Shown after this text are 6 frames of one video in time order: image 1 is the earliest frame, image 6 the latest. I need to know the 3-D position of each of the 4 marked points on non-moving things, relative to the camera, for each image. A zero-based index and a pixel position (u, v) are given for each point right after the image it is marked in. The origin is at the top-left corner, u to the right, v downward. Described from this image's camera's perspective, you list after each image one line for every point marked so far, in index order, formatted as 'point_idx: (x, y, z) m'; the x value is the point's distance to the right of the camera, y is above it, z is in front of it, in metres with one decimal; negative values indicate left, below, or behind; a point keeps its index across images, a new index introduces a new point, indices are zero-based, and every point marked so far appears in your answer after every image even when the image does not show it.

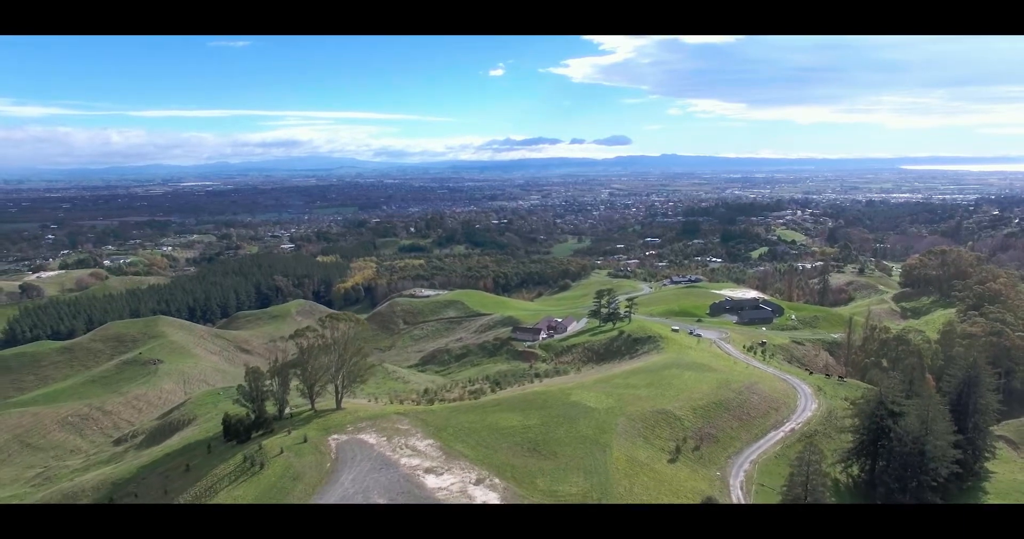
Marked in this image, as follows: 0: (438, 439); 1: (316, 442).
0: (-2.5, -5.8, +19.5) m
1: (-6.6, -5.9, +19.5) m
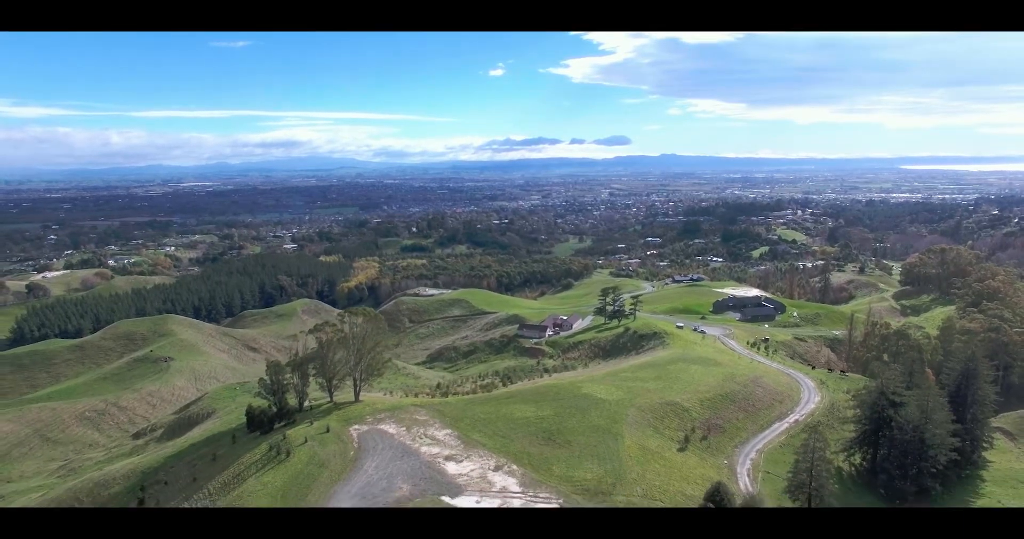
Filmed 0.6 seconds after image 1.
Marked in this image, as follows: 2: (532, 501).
0: (-2.0, -5.6, +20.2) m
1: (-6.1, -5.7, +20.2) m
2: (+0.5, -6.4, +15.6) m
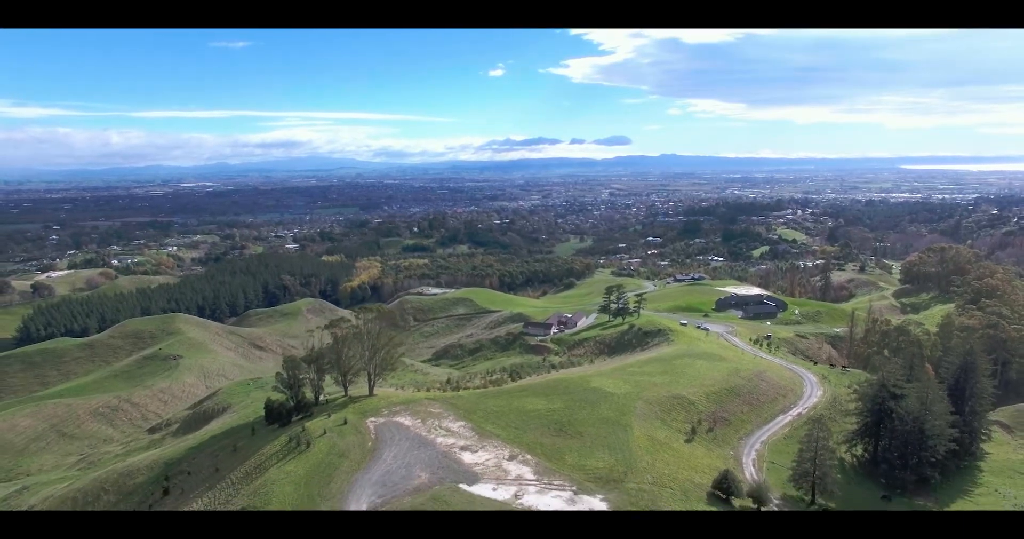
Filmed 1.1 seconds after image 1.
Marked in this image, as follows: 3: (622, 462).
0: (-1.6, -5.5, +20.8) m
1: (-5.7, -5.6, +20.8) m
2: (+1.0, -6.2, +16.3) m
3: (+3.4, -6.0, +17.9) m
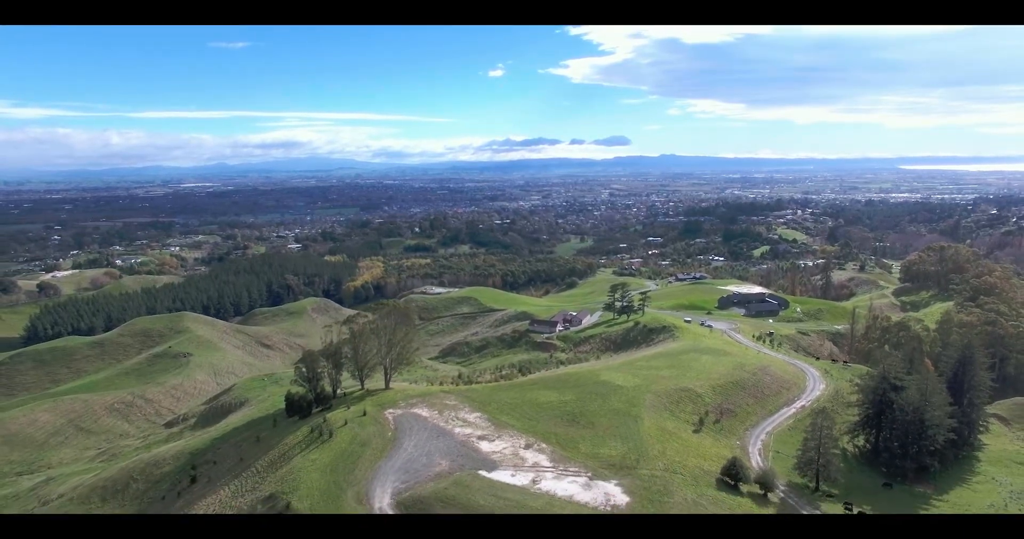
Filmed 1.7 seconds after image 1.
0: (-1.0, -5.4, +21.6) m
1: (-5.2, -5.5, +21.5) m
2: (+1.5, -6.1, +17.0) m
3: (+3.9, -5.9, +18.6) m
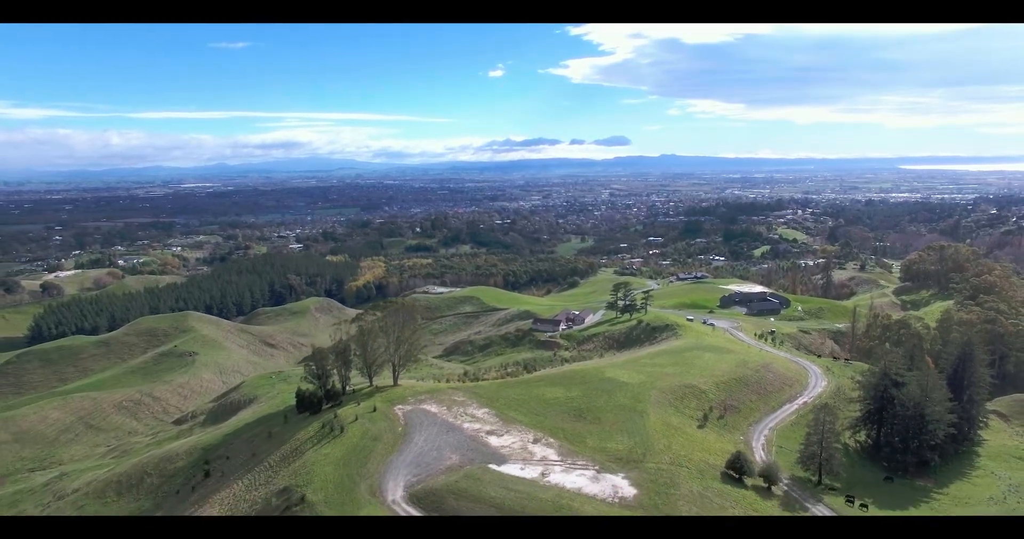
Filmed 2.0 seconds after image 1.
0: (-0.8, -5.3, +21.9) m
1: (-4.9, -5.4, +21.9) m
2: (+1.8, -6.0, +17.4) m
3: (+4.2, -5.8, +19.0) m
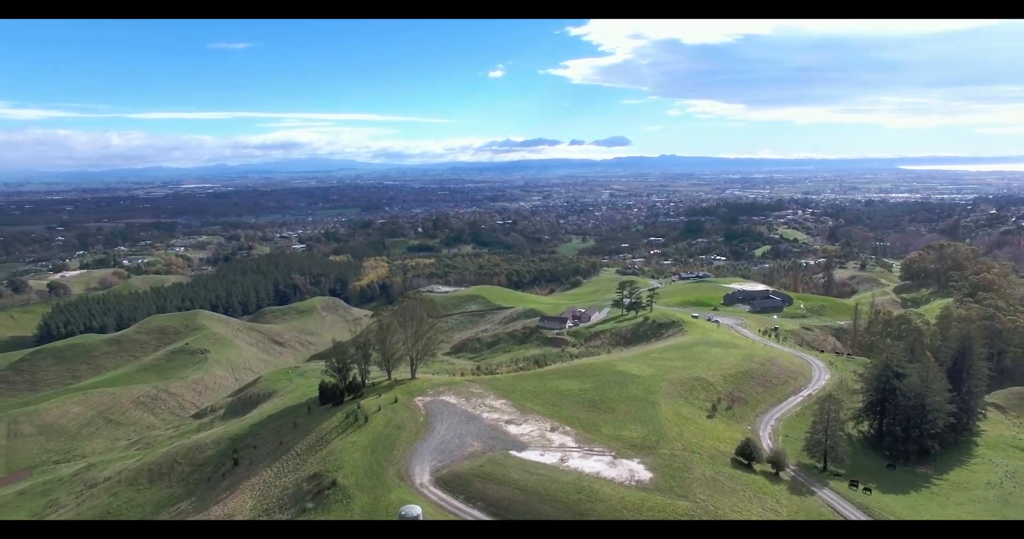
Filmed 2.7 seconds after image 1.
0: (-0.1, -5.2, +22.8) m
1: (-4.2, -5.3, +22.7) m
2: (+2.4, -5.9, +18.2) m
3: (+4.9, -5.6, +19.8) m
